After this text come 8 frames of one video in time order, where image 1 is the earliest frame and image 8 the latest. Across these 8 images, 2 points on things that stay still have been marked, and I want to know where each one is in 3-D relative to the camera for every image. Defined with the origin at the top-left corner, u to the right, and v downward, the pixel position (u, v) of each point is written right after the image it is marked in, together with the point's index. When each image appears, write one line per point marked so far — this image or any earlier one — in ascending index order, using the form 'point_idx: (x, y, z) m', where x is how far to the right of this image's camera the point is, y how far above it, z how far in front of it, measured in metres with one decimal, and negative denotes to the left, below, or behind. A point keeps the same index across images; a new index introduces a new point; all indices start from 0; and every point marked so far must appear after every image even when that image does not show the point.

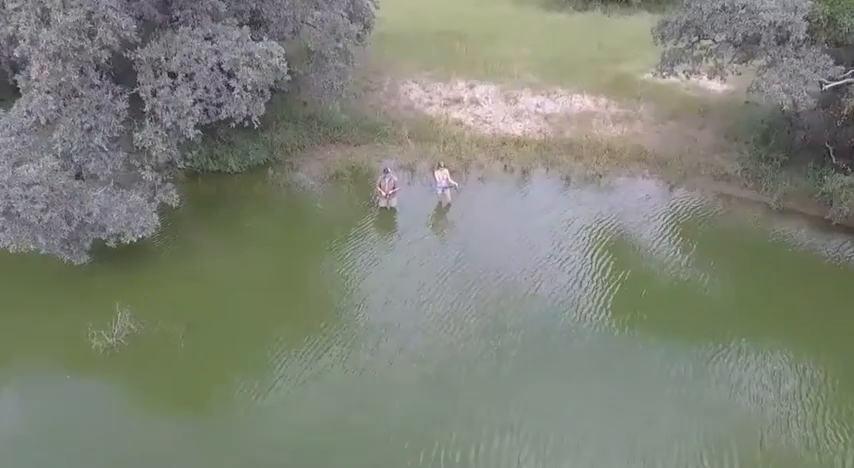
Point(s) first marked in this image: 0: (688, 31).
0: (+9.6, +7.5, +19.0) m
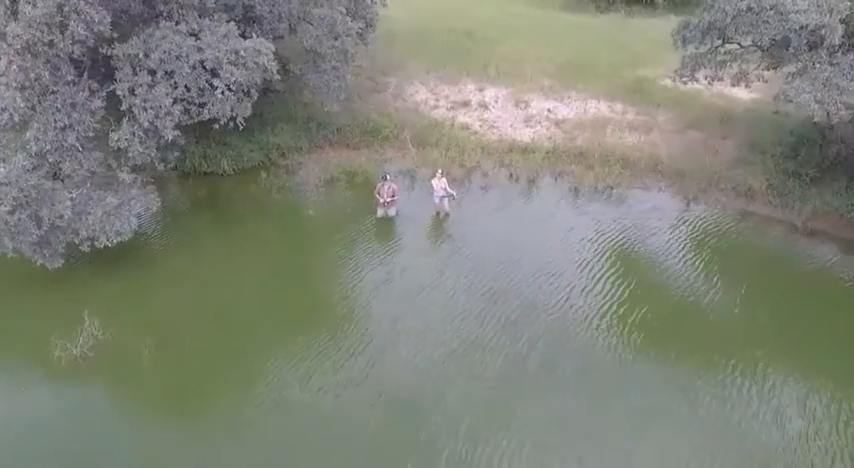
0: (+9.6, +6.8, +17.6) m
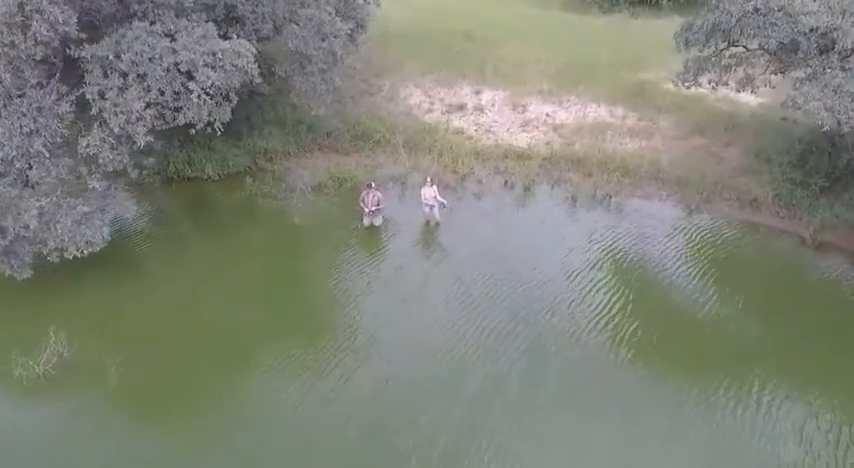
0: (+9.3, +6.4, +16.7) m
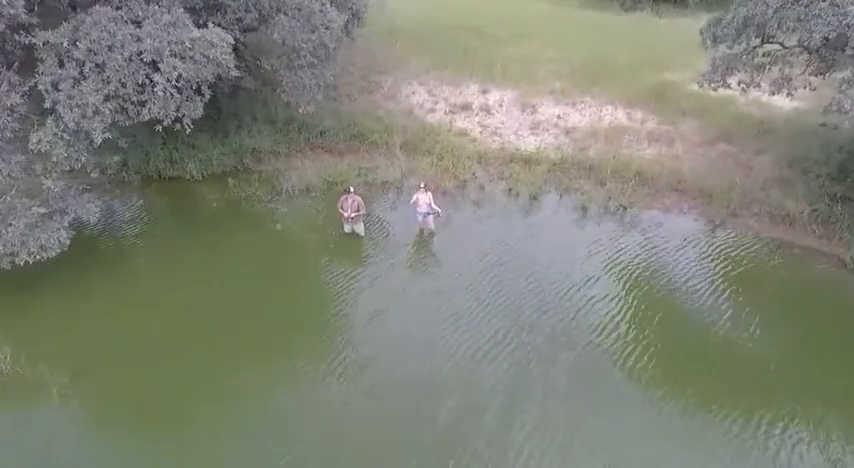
0: (+9.2, +5.8, +14.9) m
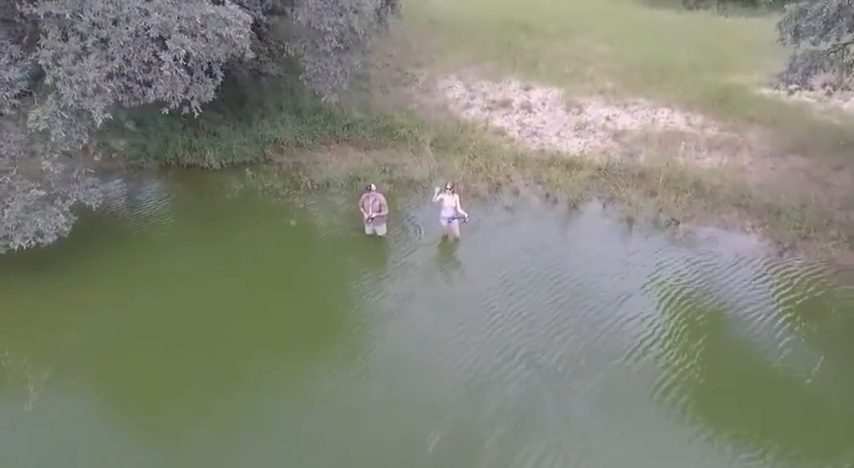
0: (+10.1, +5.2, +12.7) m
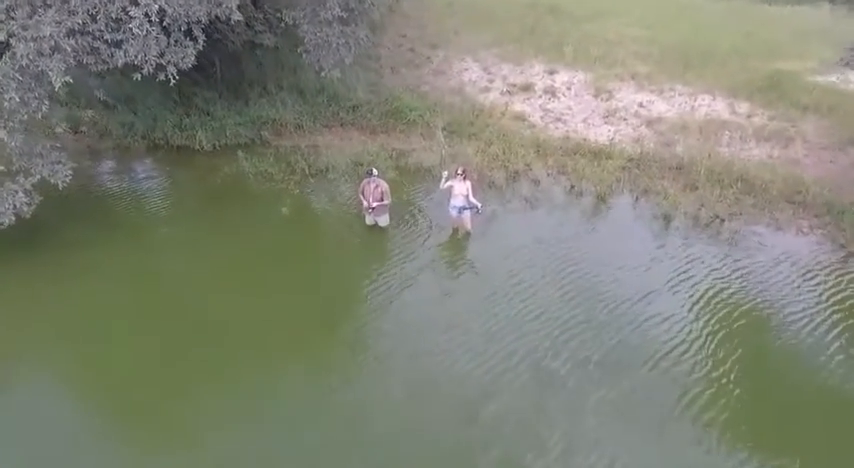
0: (+10.3, +5.1, +10.7) m
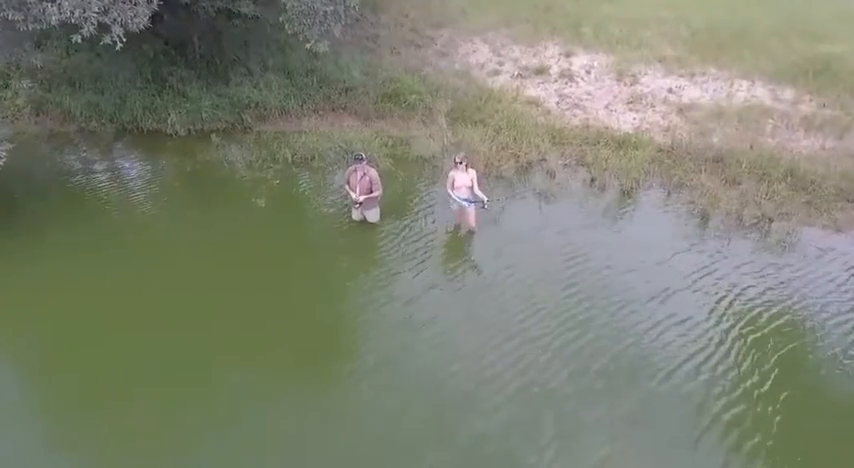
0: (+10.3, +5.0, +8.7) m
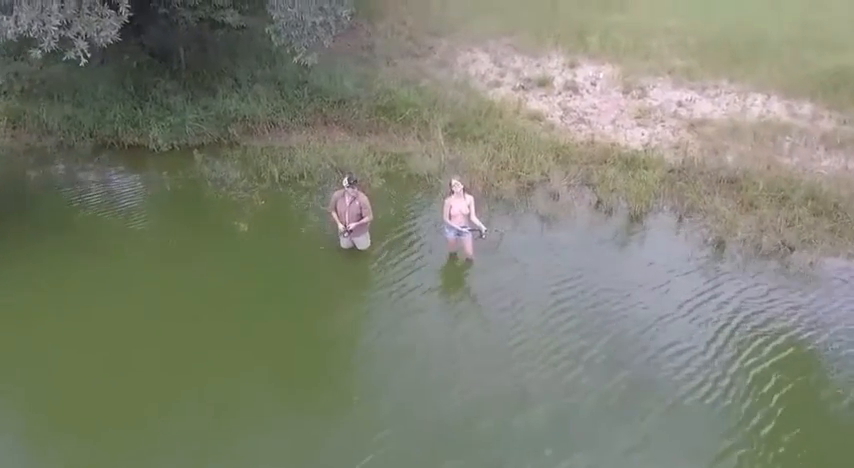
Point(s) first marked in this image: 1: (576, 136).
0: (+10.2, +4.4, +7.9) m
1: (+3.9, +2.6, +13.8) m
